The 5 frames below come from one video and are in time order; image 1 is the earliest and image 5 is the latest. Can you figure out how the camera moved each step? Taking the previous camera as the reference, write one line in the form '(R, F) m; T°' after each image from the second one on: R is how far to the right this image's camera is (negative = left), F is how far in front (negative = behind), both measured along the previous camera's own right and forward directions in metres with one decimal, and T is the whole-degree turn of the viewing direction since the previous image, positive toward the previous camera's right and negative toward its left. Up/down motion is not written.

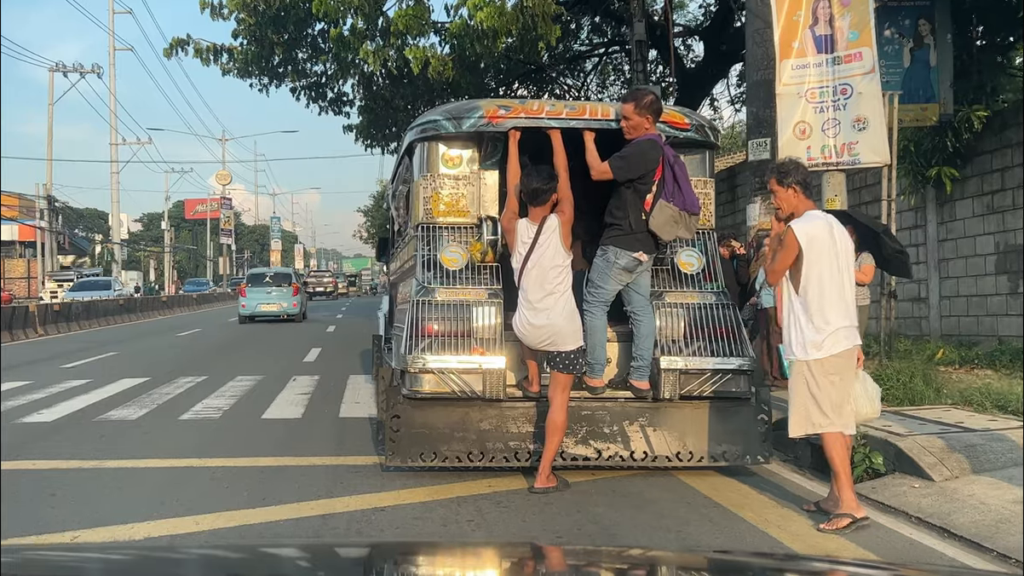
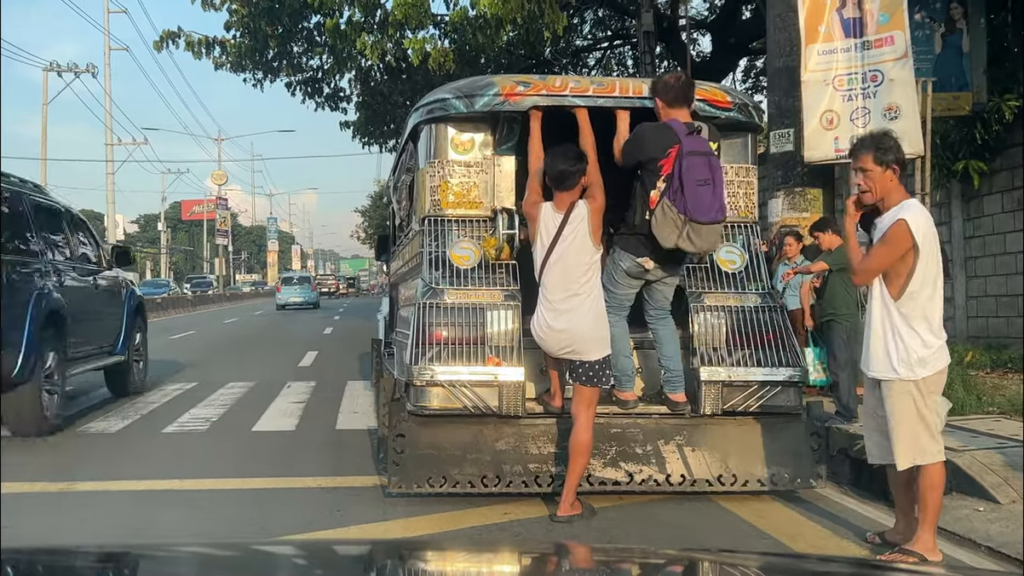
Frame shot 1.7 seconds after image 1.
(-0.1, +0.4) m; 0°
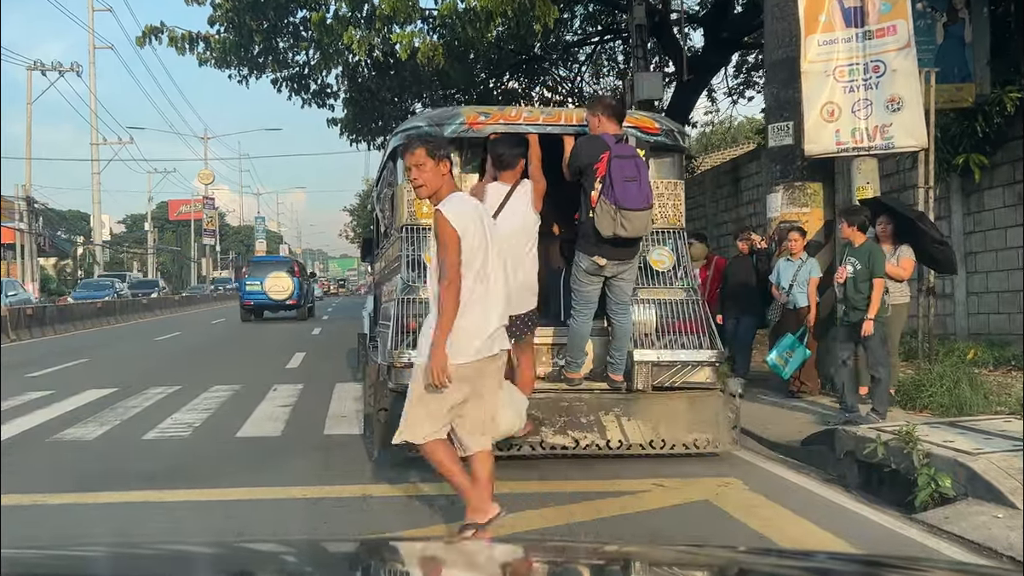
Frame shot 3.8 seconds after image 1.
(0.0, +0.2) m; +1°
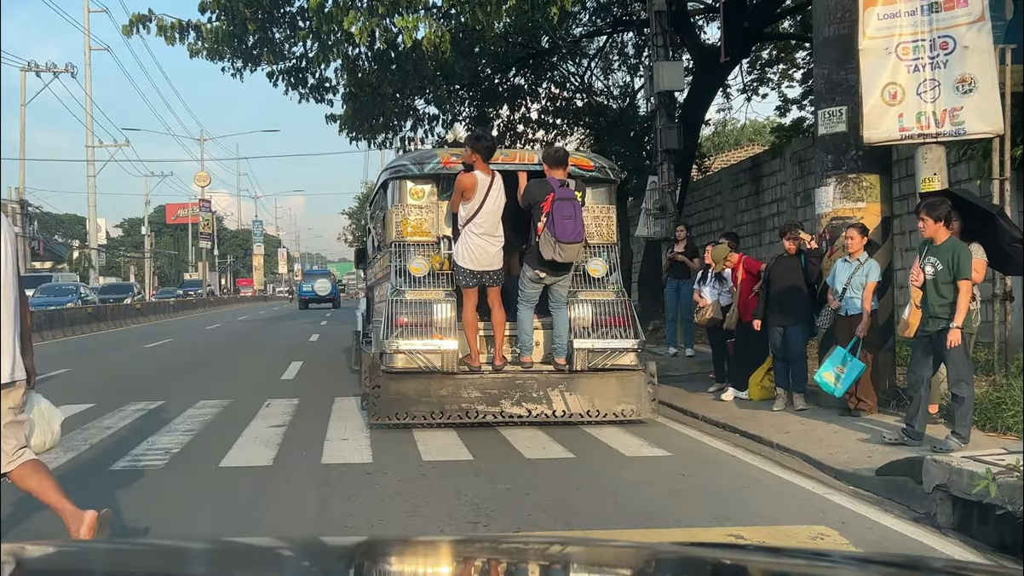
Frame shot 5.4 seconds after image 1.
(-0.1, +0.7) m; 0°
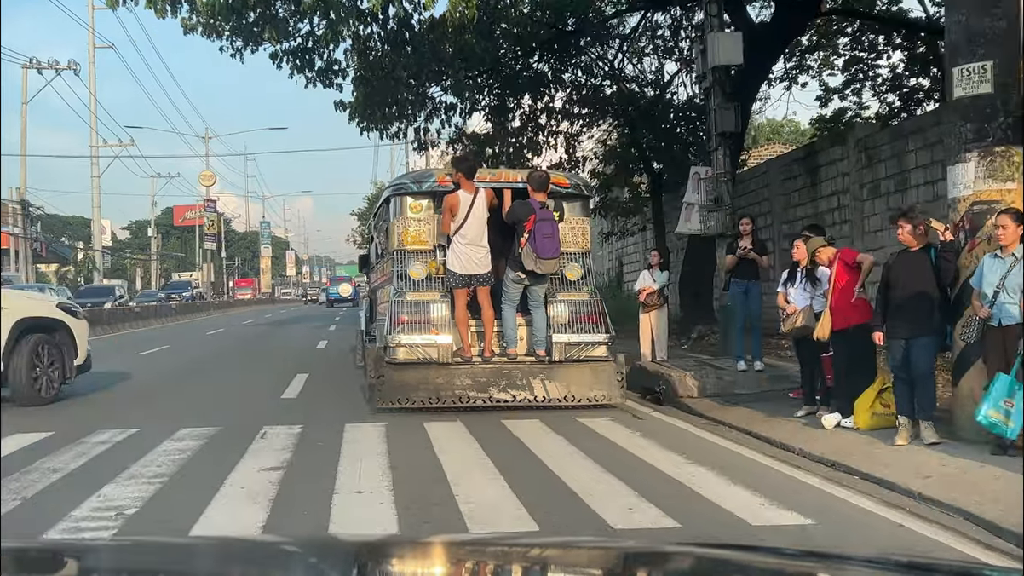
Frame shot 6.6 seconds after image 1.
(-0.3, +1.2) m; -1°
